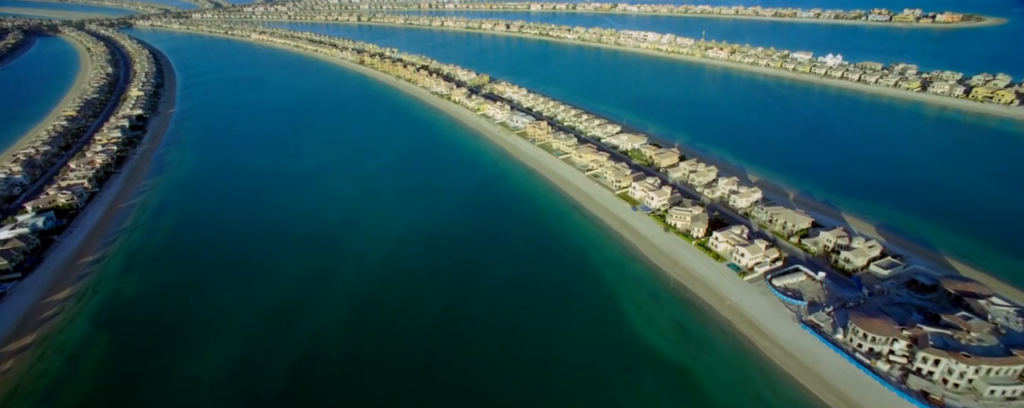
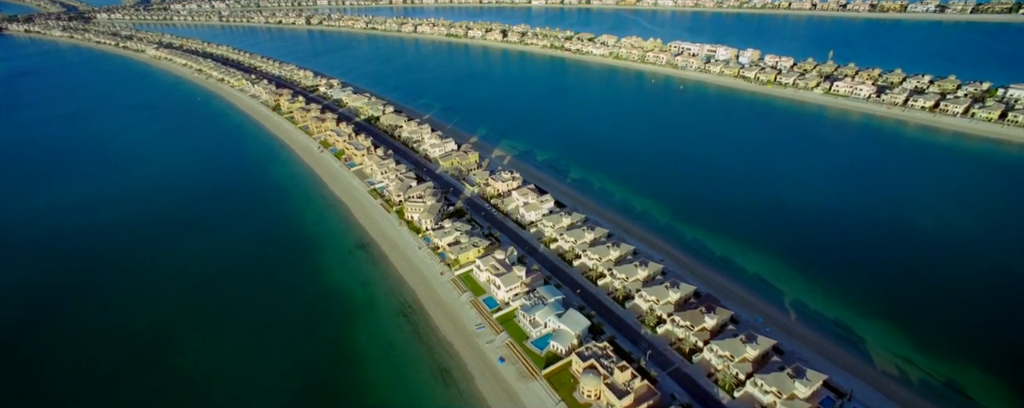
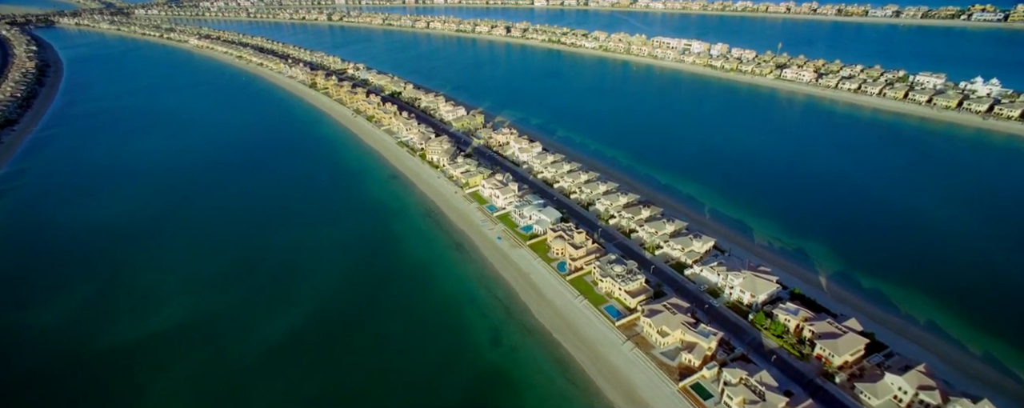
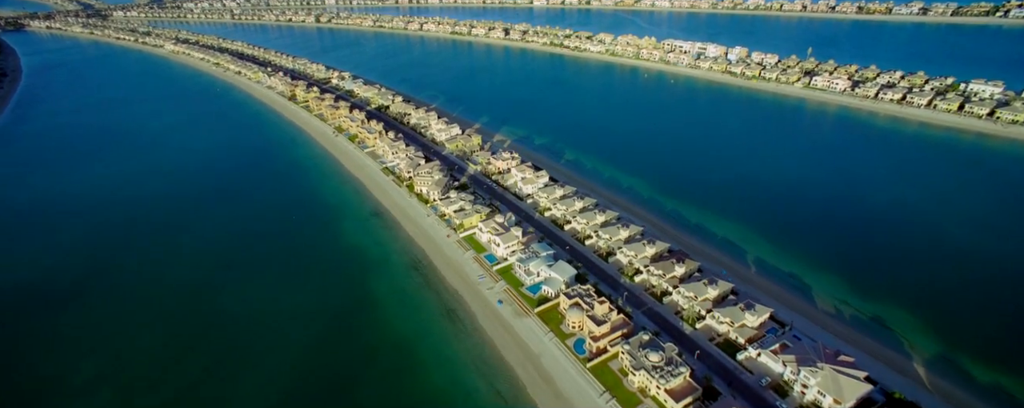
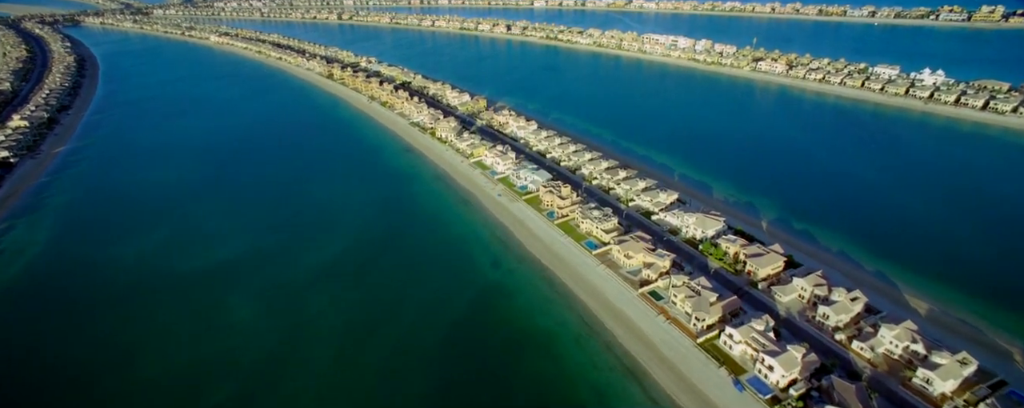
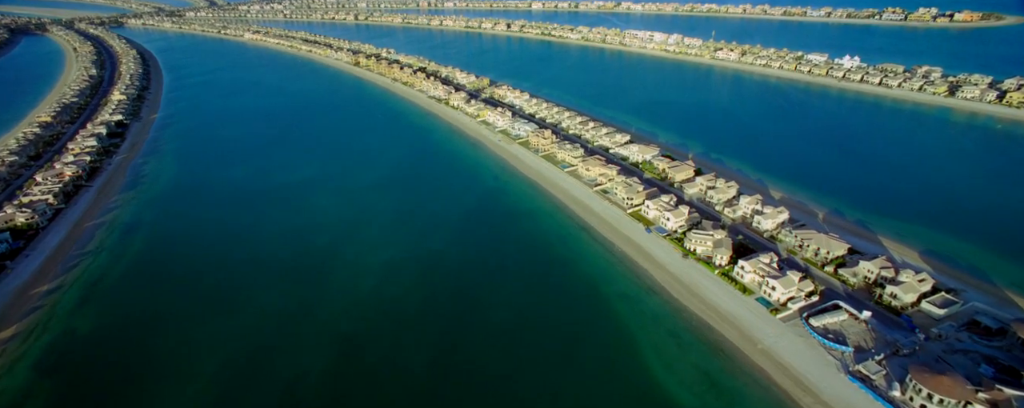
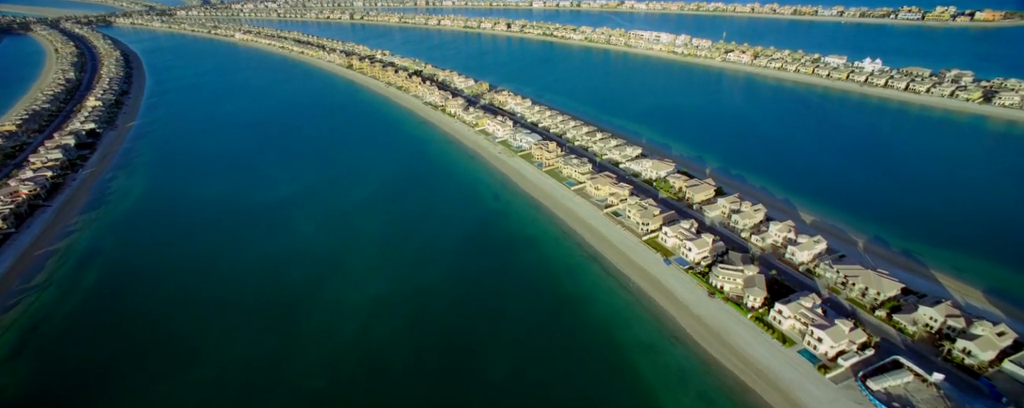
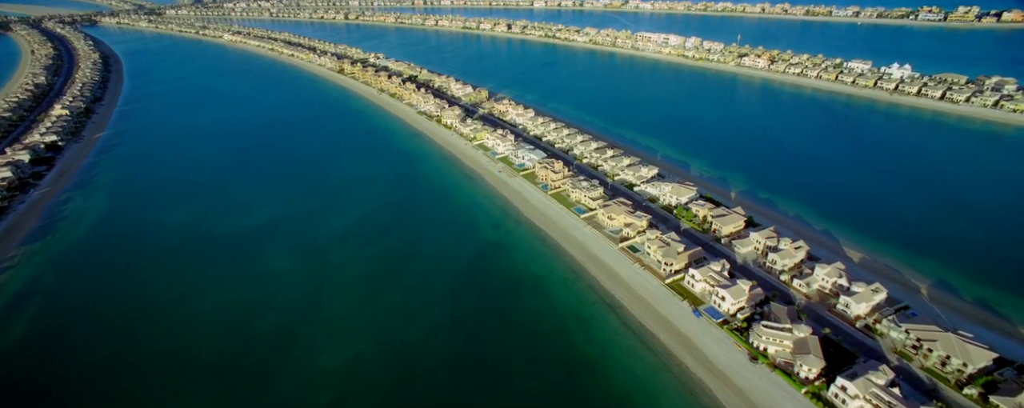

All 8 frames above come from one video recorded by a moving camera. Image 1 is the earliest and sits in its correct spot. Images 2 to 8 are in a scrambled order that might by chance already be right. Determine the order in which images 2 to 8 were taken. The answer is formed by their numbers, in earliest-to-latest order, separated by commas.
6, 7, 8, 5, 3, 4, 2
